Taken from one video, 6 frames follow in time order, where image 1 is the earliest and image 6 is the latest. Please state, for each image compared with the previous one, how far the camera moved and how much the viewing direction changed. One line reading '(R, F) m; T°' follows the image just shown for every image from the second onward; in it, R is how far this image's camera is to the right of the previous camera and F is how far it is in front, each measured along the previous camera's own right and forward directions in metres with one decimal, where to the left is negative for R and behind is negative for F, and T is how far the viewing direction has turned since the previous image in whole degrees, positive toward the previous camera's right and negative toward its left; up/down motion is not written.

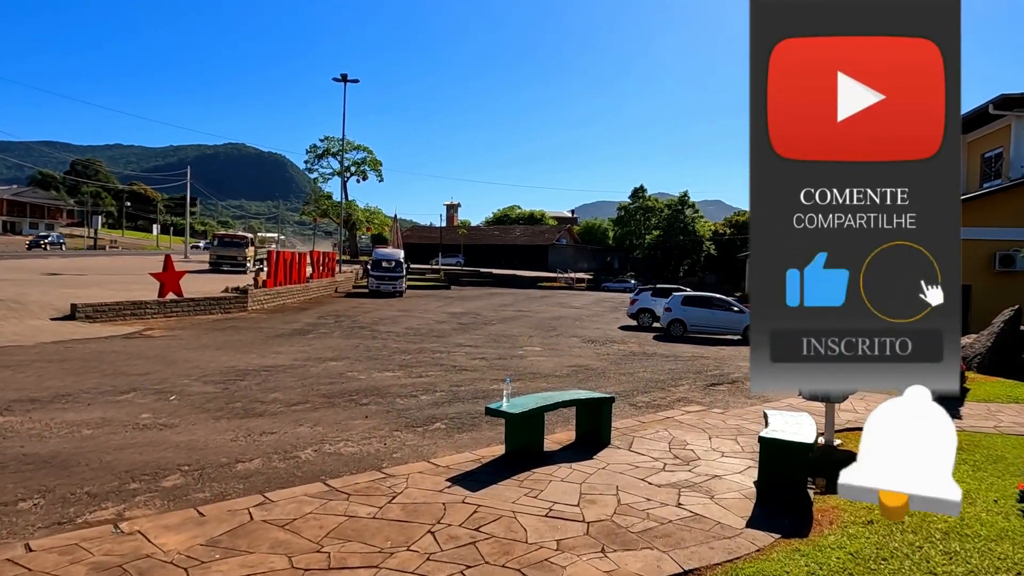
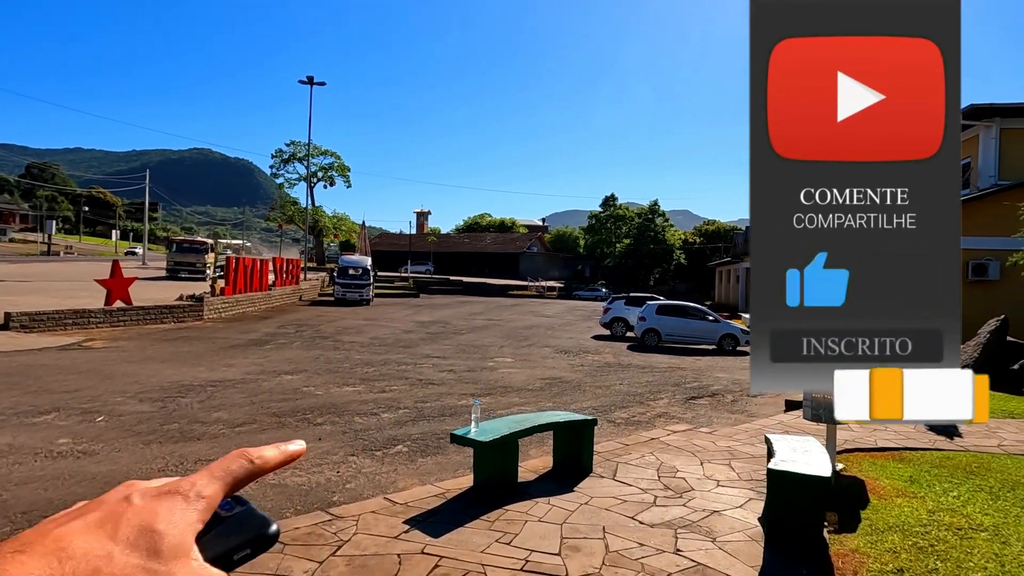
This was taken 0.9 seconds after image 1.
(0.0, +0.8) m; +3°
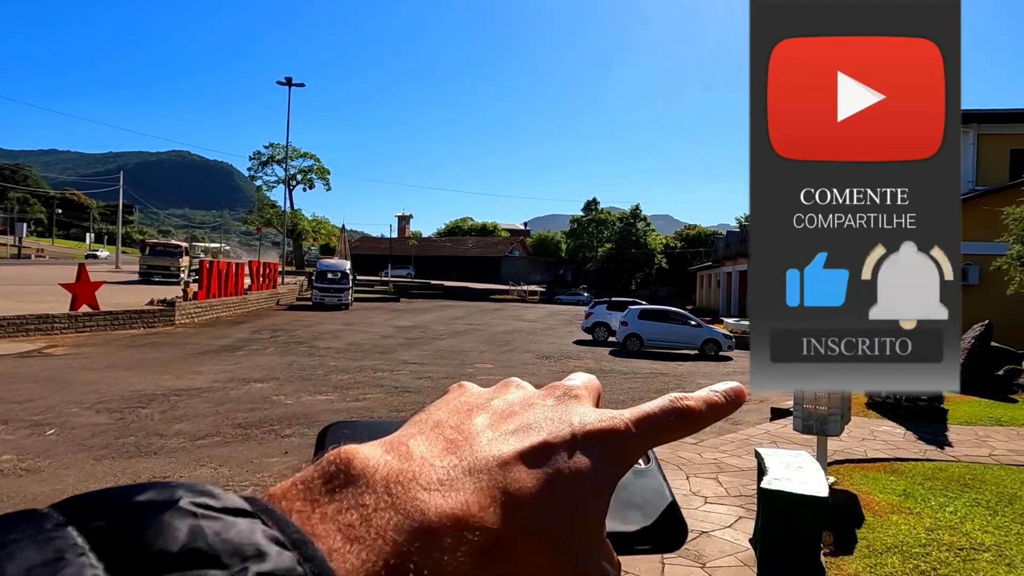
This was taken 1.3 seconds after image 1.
(+0.1, +0.4) m; +2°
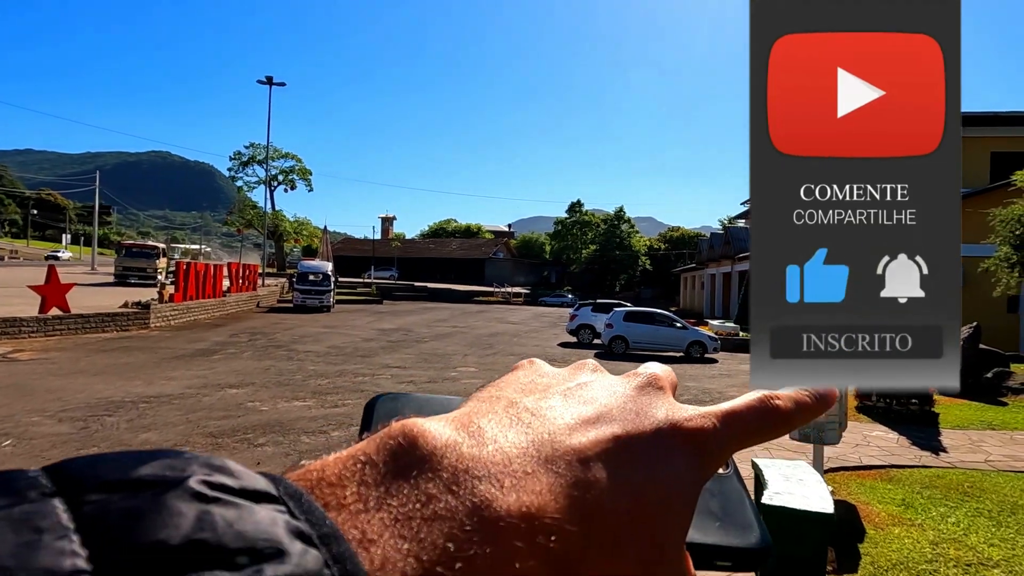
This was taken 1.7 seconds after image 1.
(0.0, +0.3) m; +1°
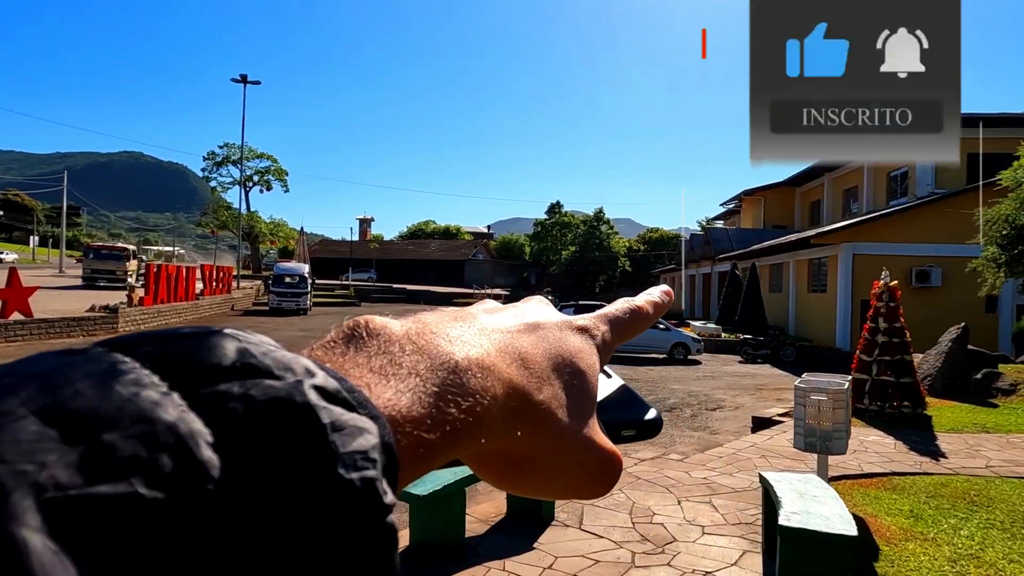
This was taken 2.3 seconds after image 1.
(-0.1, +0.4) m; +2°
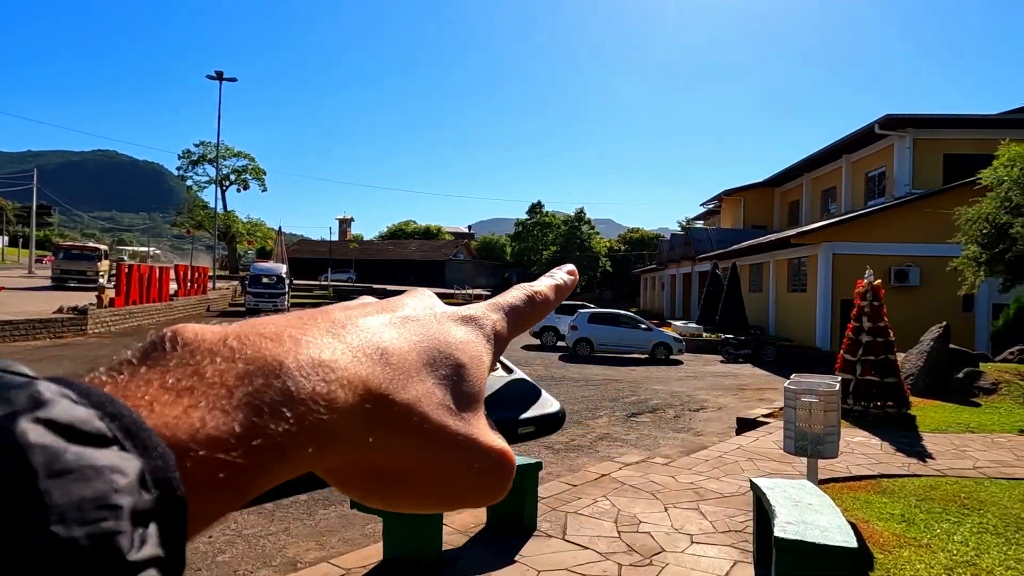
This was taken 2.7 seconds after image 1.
(0.0, +0.2) m; +2°
